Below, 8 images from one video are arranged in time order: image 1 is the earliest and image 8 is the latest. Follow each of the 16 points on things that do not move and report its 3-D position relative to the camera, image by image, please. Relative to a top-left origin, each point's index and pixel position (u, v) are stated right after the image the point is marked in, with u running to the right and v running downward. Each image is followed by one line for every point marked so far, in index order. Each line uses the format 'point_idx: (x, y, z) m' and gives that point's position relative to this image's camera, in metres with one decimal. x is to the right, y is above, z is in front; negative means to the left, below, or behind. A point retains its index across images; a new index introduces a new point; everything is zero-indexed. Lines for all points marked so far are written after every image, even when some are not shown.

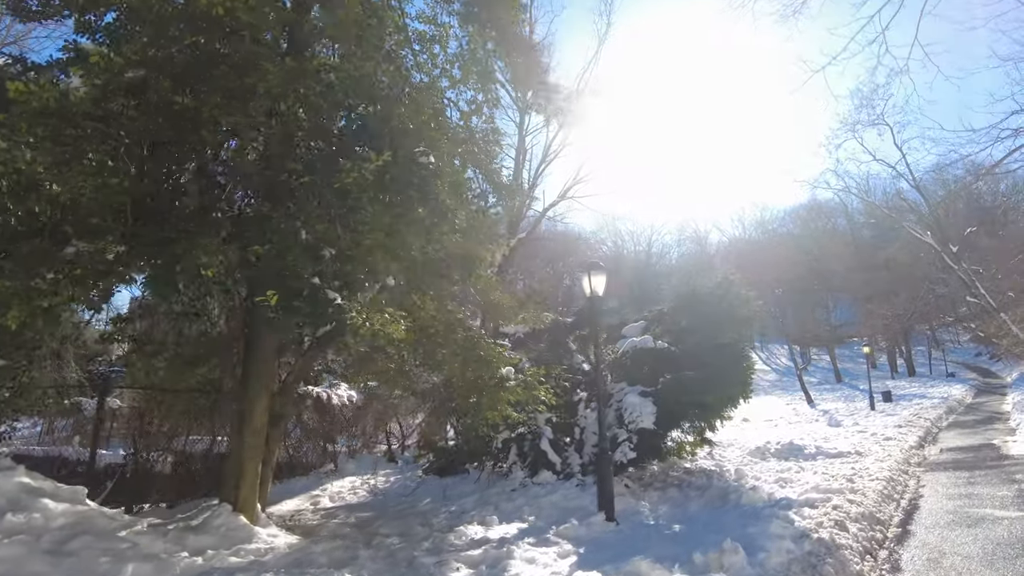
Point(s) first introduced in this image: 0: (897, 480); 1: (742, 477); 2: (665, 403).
0: (+7.5, -3.7, +10.8) m
1: (+4.6, -3.8, +11.0) m
2: (+2.9, -2.2, +10.9) m
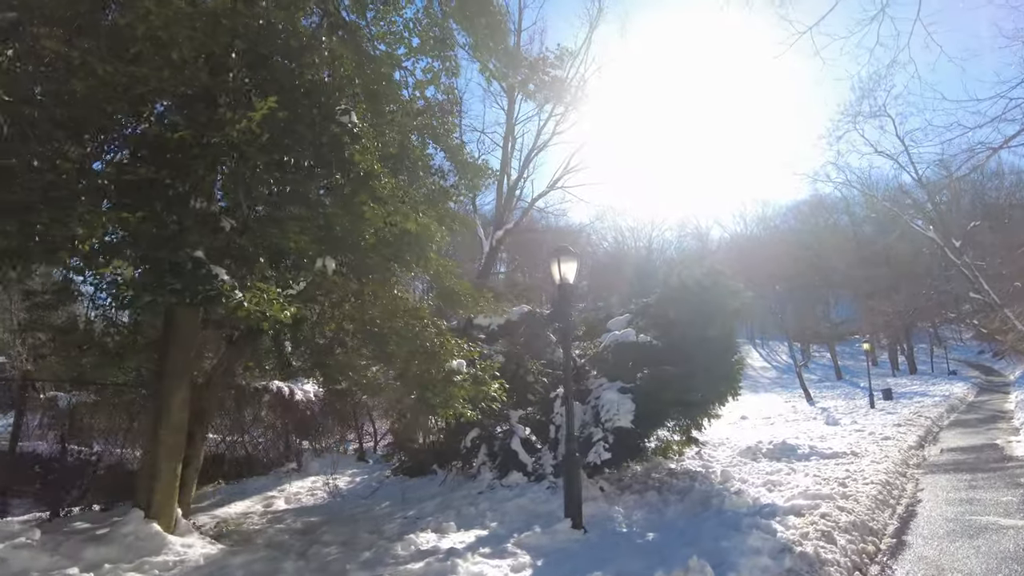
0: (+7.0, -3.6, +10.1) m
1: (+4.0, -3.6, +10.4) m
2: (+2.4, -2.0, +10.2) m
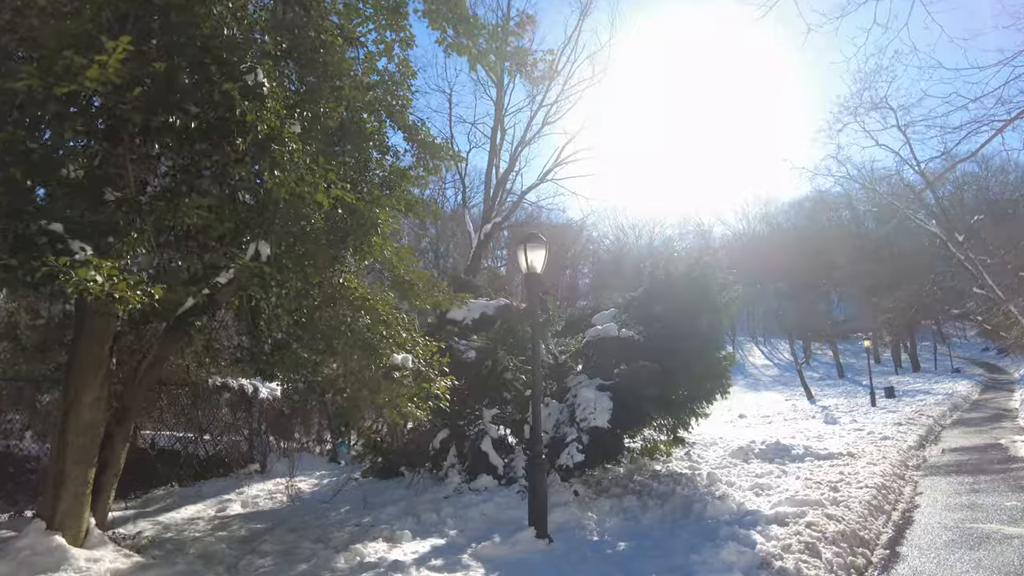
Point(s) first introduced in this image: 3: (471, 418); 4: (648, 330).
0: (+6.5, -3.4, +9.5) m
1: (+3.5, -3.4, +9.7) m
2: (+1.9, -1.9, +9.6) m
3: (-0.7, -2.2, +9.6) m
4: (+2.6, -0.8, +10.3) m
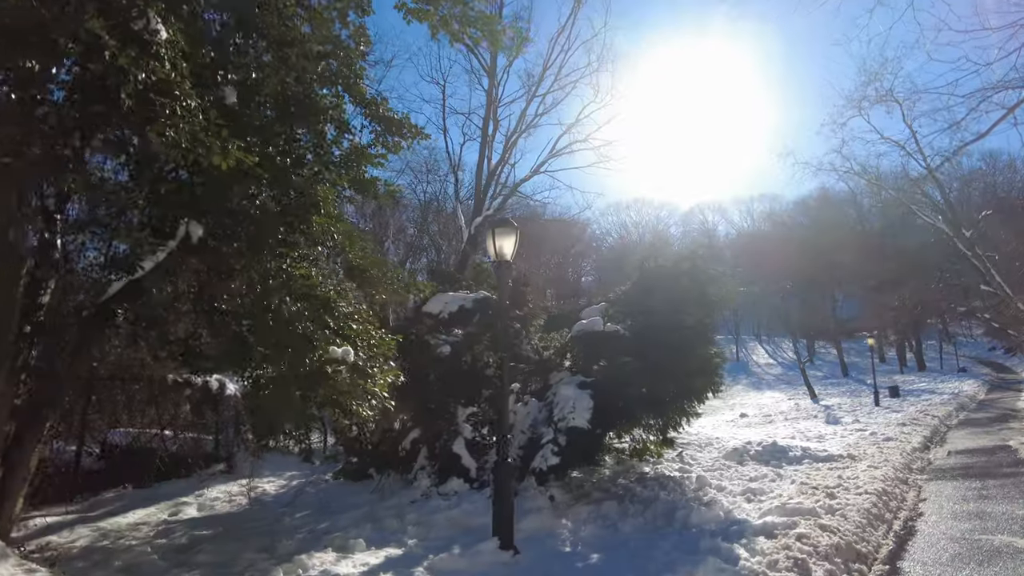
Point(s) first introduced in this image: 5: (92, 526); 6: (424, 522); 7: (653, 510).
0: (+6.1, -3.3, +8.9) m
1: (+3.1, -3.3, +9.1) m
2: (+1.5, -1.7, +9.0) m
3: (-1.1, -2.1, +9.0) m
4: (+2.2, -0.6, +9.7) m
5: (-5.4, -3.1, +7.2) m
6: (-1.1, -3.0, +7.2) m
7: (+2.0, -3.1, +7.8) m
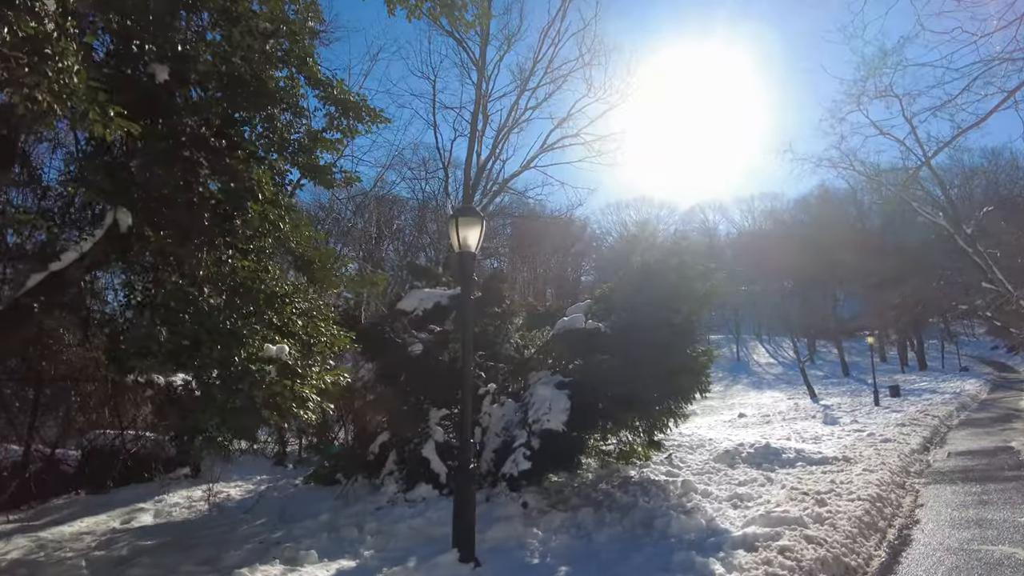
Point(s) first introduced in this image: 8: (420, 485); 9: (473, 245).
0: (+5.7, -3.2, +8.4) m
1: (+2.7, -3.2, +8.7) m
2: (+1.1, -1.7, +8.6) m
3: (-1.5, -2.0, +8.6) m
4: (+1.8, -0.5, +9.3) m
5: (-5.8, -3.0, +6.8) m
6: (-1.5, -3.0, +6.8) m
7: (+1.6, -3.0, +7.3) m
8: (-1.4, -2.9, +8.3) m
9: (-0.5, +0.5, +6.6) m
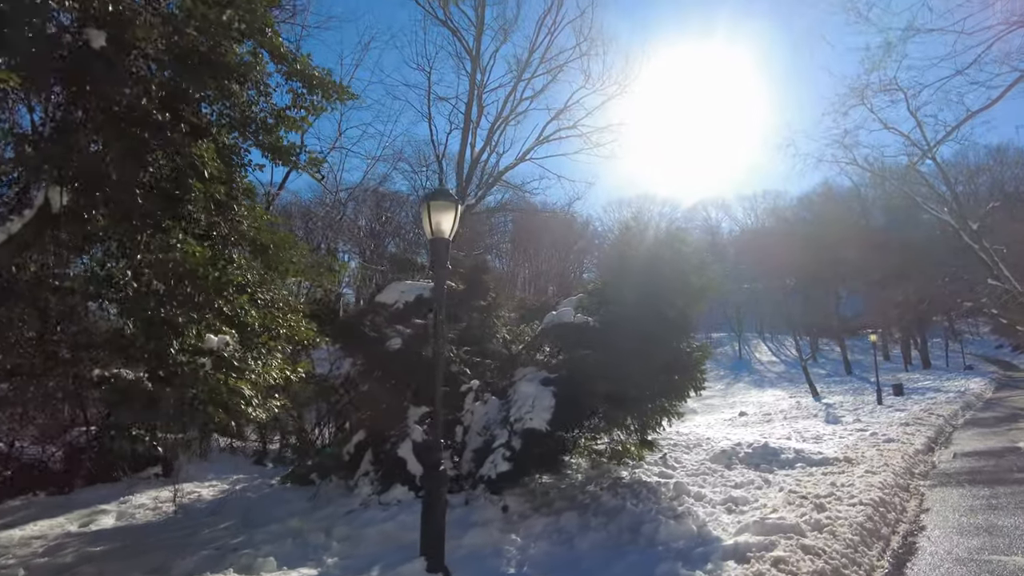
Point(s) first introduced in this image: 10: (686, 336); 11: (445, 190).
0: (+5.4, -3.1, +8.0) m
1: (+2.5, -3.1, +8.2) m
2: (+0.8, -1.5, +8.1) m
3: (-1.8, -1.9, +8.2) m
4: (+1.5, -0.4, +8.8) m
5: (-6.1, -2.9, +6.4) m
6: (-1.8, -2.8, +6.4) m
7: (+1.3, -2.9, +6.9) m
8: (-1.6, -2.8, +7.8) m
9: (-0.7, +0.6, +6.1) m
10: (+2.8, -0.7, +8.8) m
11: (-0.7, +1.1, +6.1) m
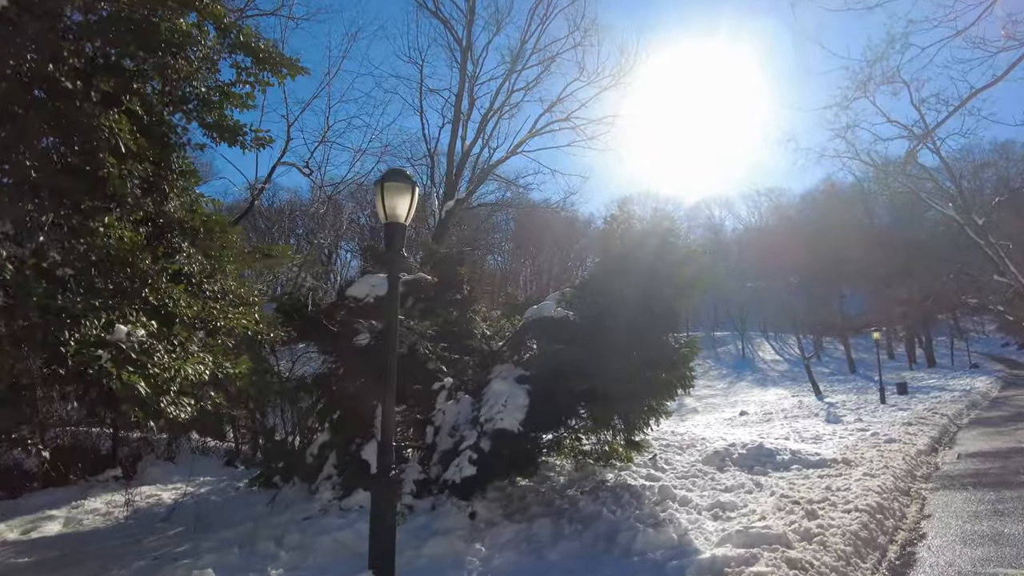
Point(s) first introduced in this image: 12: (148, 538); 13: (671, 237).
0: (+5.0, -3.0, +7.5) m
1: (+2.1, -2.9, +7.7) m
2: (+0.5, -1.4, +7.6) m
3: (-2.1, -1.8, +7.7) m
4: (+1.2, -0.3, +8.3) m
5: (-6.5, -2.8, +6.0) m
6: (-2.2, -2.7, +5.9) m
7: (+0.9, -2.8, +6.4) m
8: (-2.0, -2.7, +7.4) m
9: (-1.1, +0.7, +5.6) m
10: (+2.4, -0.6, +8.3) m
11: (-1.1, +1.2, +5.6) m
12: (-4.1, -2.9, +6.4) m
13: (+2.3, +0.7, +8.4) m
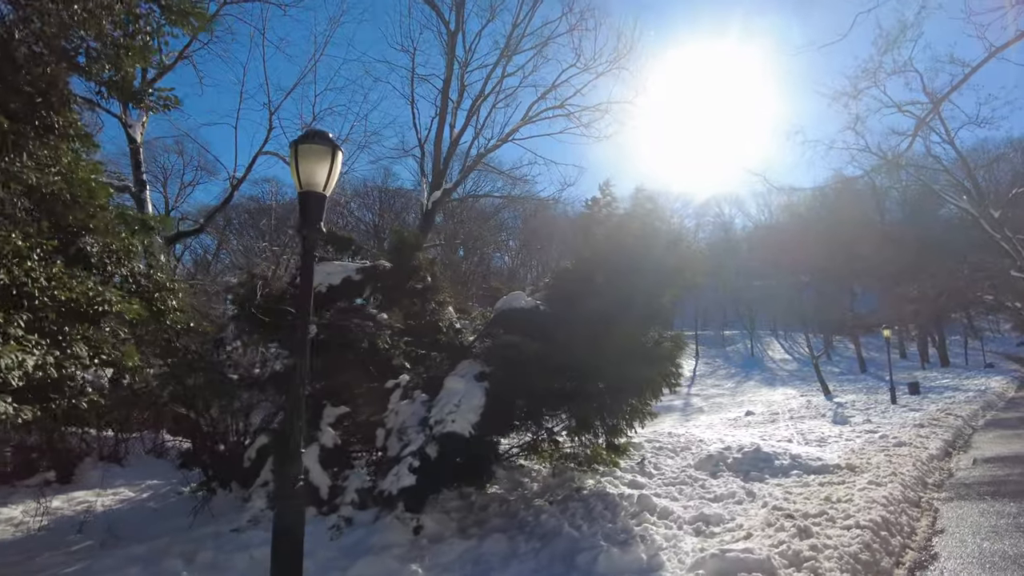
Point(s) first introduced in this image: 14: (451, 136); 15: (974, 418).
0: (+4.5, -2.8, +6.6) m
1: (+1.6, -2.8, +6.9) m
2: (0.0, -1.3, +6.8) m
3: (-2.6, -1.6, +6.9) m
4: (+0.7, -0.1, +7.5) m
5: (-7.0, -2.6, +5.3) m
6: (-2.7, -2.6, +5.1) m
7: (+0.4, -2.6, +5.6) m
8: (-2.5, -2.5, +6.6) m
9: (-1.6, +0.9, +4.8) m
10: (+1.9, -0.5, +7.5) m
11: (-1.6, +1.3, +4.8) m
12: (-4.7, -2.7, +5.7) m
13: (+1.8, +0.9, +7.5) m
14: (-2.0, +5.3, +18.8) m
15: (+15.9, -4.4, +19.1) m
